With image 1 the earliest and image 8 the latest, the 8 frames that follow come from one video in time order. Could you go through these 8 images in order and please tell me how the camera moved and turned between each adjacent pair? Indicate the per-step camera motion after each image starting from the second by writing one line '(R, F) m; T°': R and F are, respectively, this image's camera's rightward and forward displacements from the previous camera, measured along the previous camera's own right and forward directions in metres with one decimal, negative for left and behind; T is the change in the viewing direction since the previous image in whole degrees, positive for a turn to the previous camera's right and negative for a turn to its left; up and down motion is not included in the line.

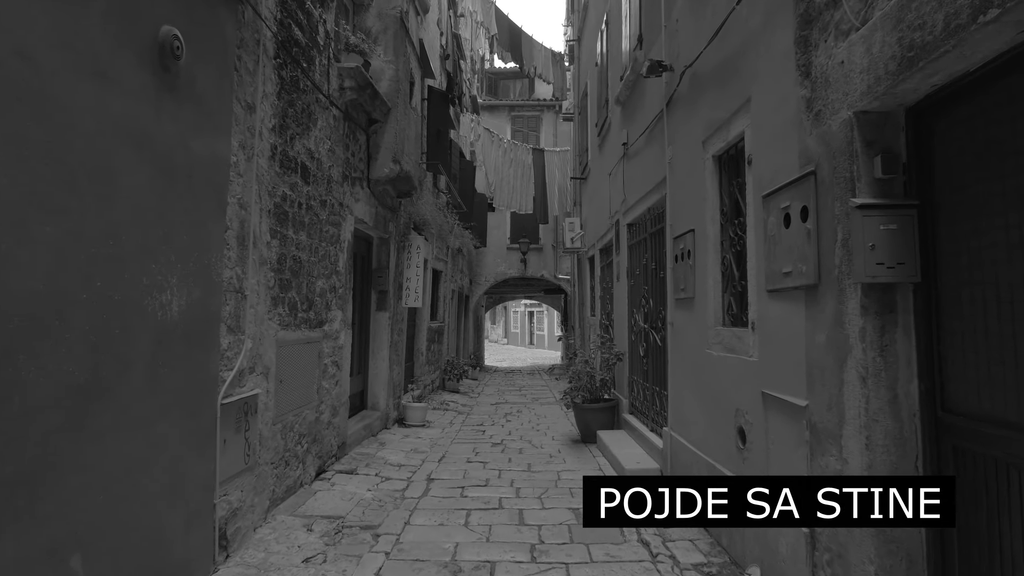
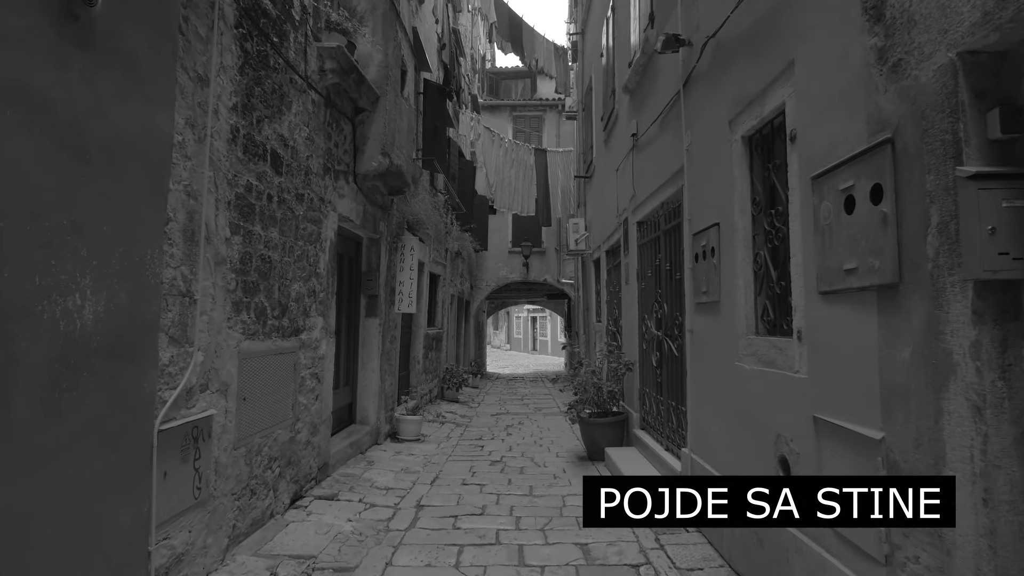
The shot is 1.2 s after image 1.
(0.0, +0.5) m; 0°
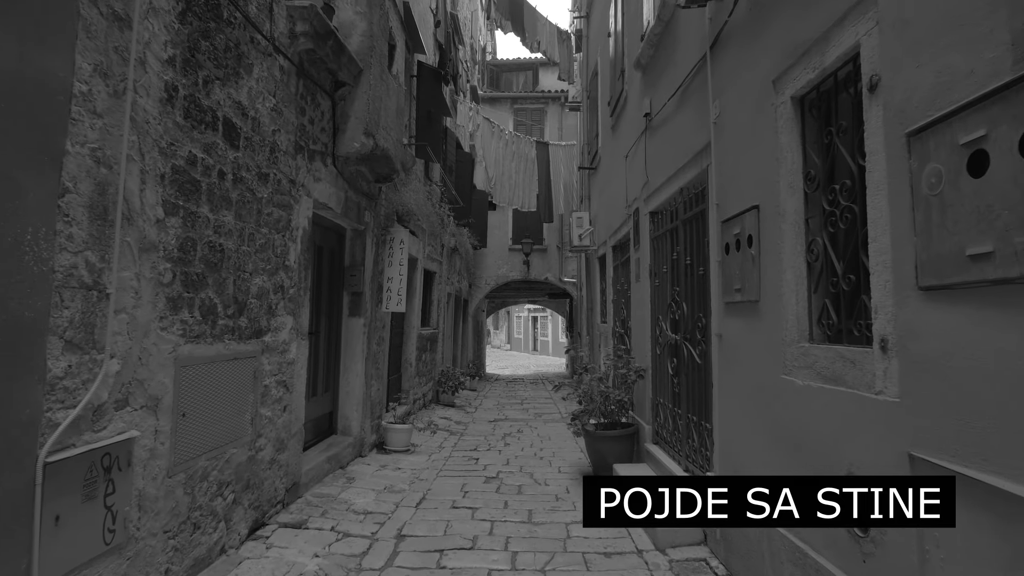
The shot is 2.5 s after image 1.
(0.0, +0.6) m; 0°
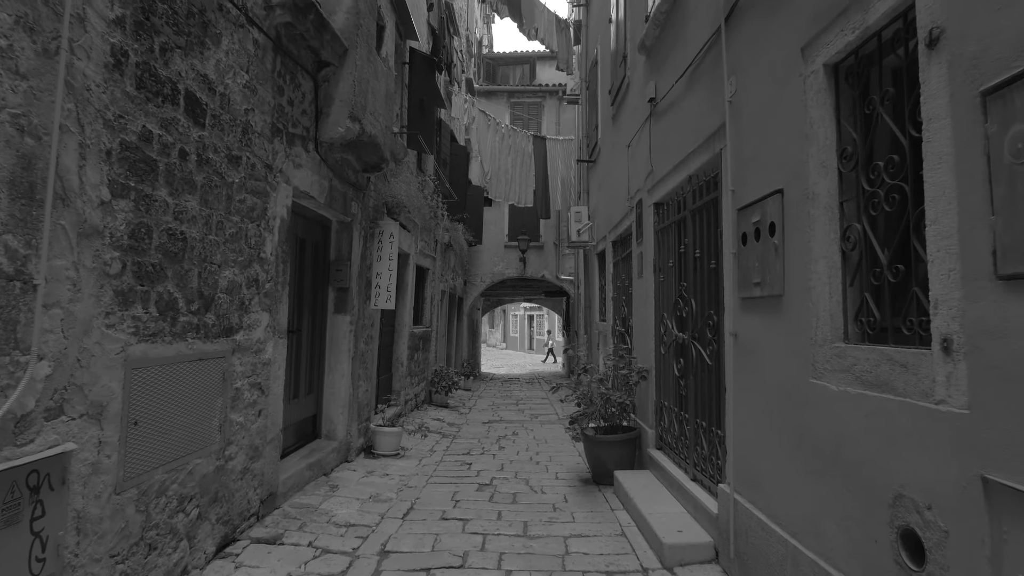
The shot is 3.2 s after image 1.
(0.0, +0.3) m; 0°
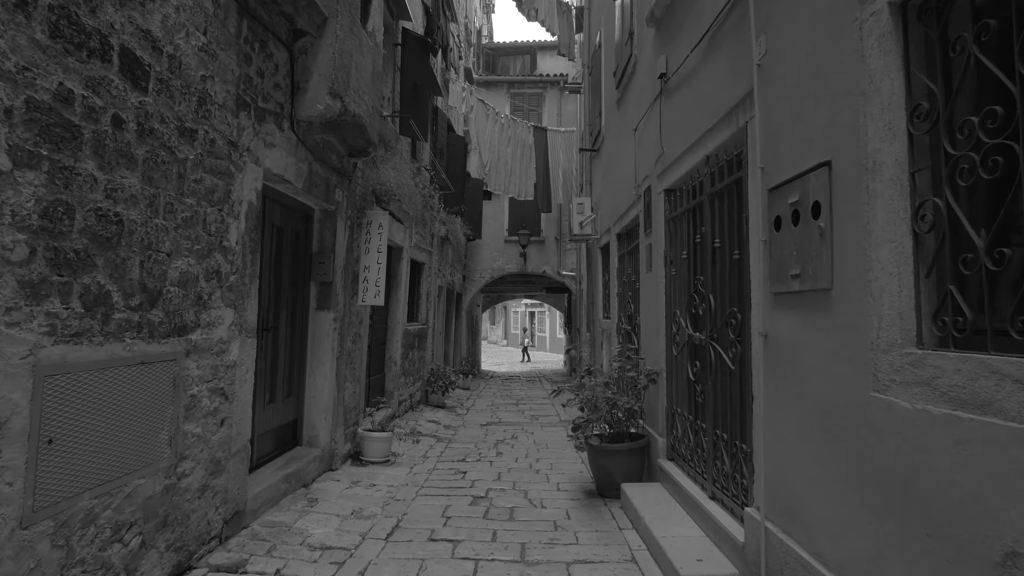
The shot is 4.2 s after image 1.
(0.0, +0.4) m; 0°
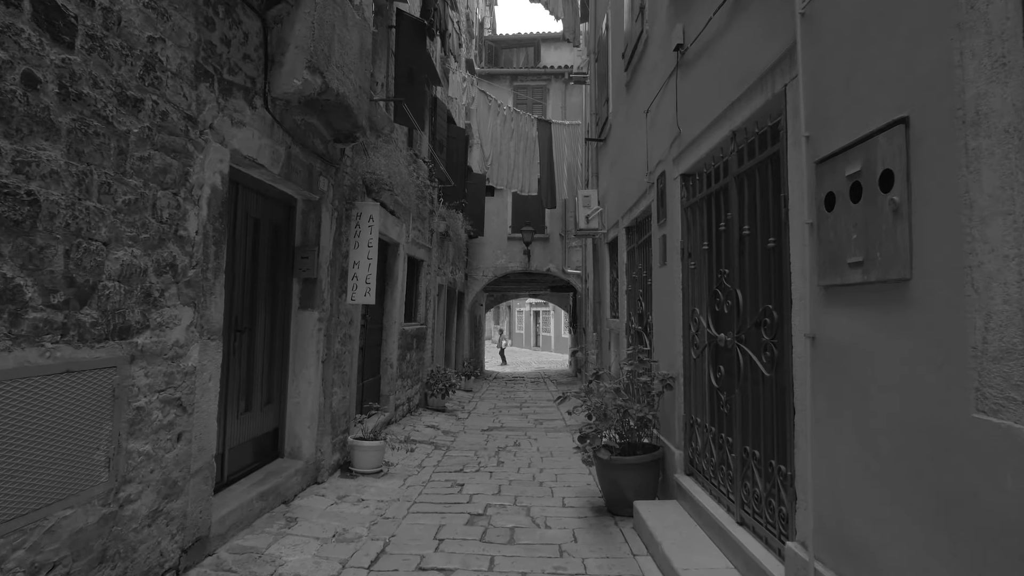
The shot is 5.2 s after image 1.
(0.0, +0.4) m; 0°
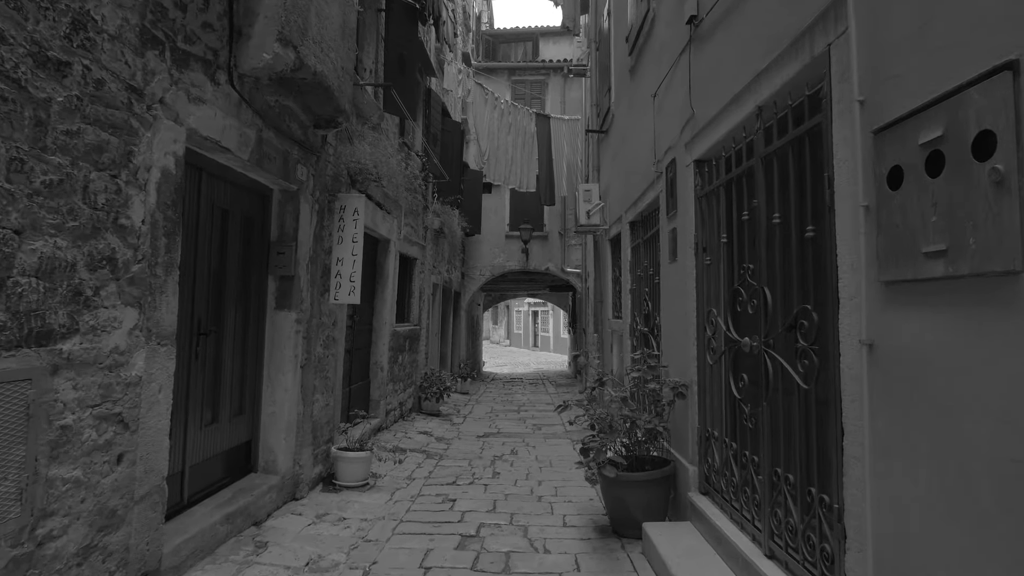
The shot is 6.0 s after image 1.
(0.0, +0.4) m; 0°
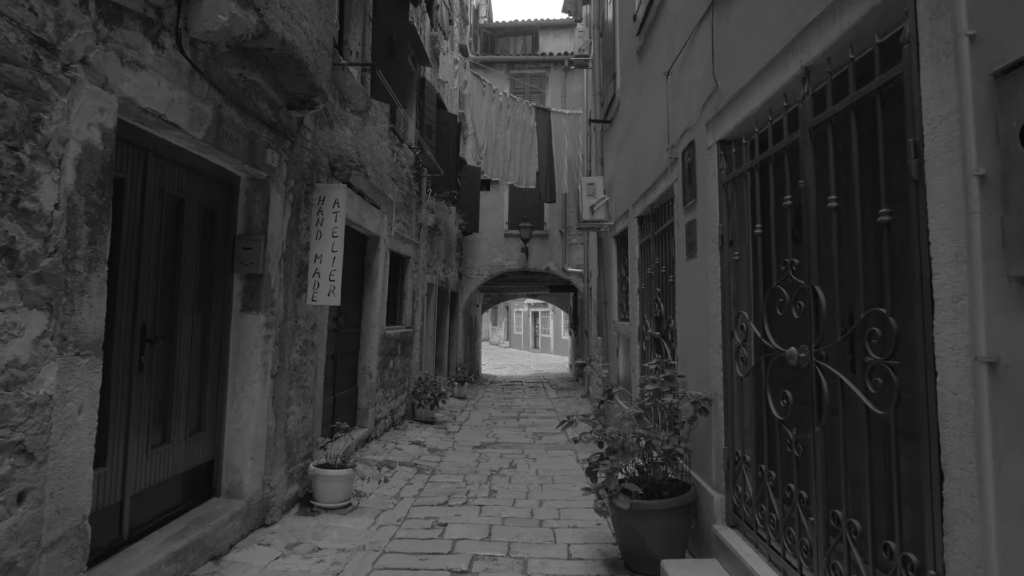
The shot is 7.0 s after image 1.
(0.0, +0.4) m; 0°
